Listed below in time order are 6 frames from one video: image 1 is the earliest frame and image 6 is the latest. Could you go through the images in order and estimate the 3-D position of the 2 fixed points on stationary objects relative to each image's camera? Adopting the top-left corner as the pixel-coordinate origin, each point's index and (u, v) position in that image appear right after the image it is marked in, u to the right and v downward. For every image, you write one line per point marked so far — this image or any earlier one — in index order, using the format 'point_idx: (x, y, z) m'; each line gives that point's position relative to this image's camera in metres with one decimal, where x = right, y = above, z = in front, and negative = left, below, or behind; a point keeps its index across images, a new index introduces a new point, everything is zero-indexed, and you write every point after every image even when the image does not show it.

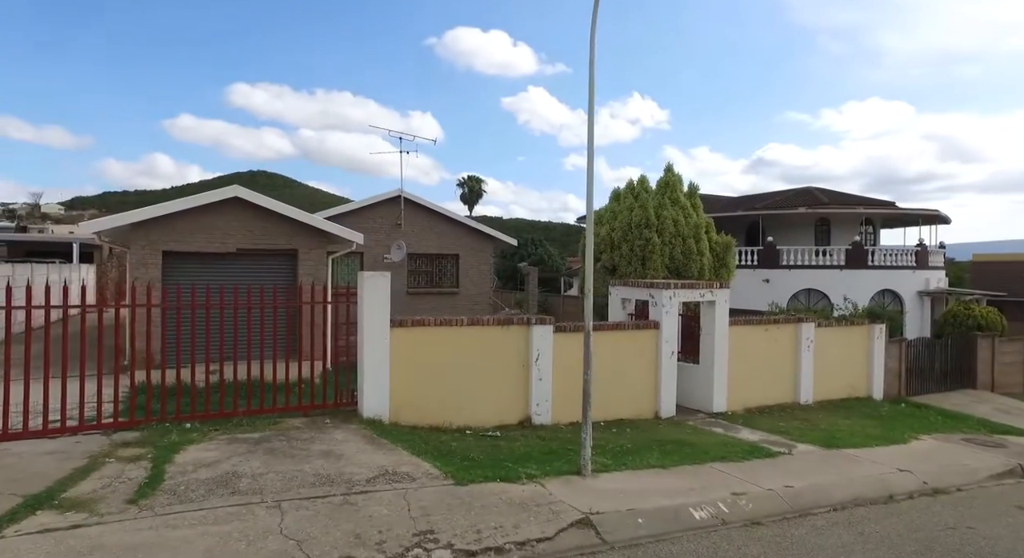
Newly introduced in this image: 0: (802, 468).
0: (+3.5, -2.3, +7.5) m
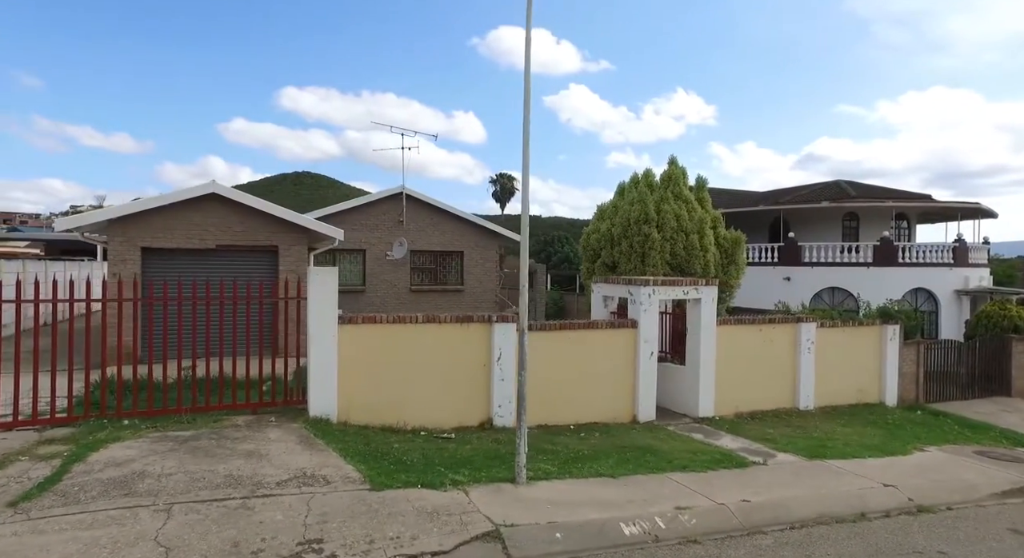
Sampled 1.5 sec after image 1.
0: (+2.9, -2.2, +6.9) m
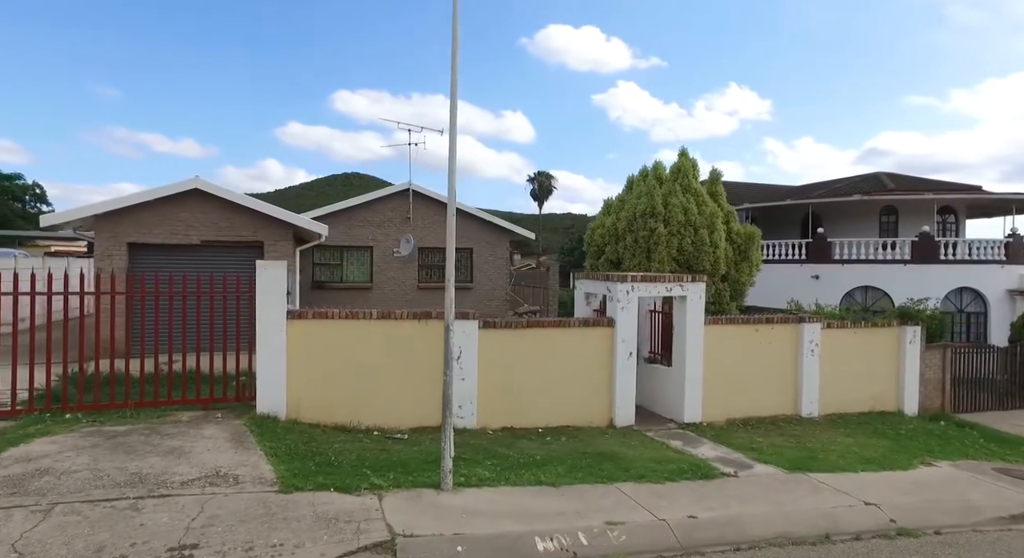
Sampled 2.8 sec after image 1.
0: (+2.2, -2.2, +6.3) m
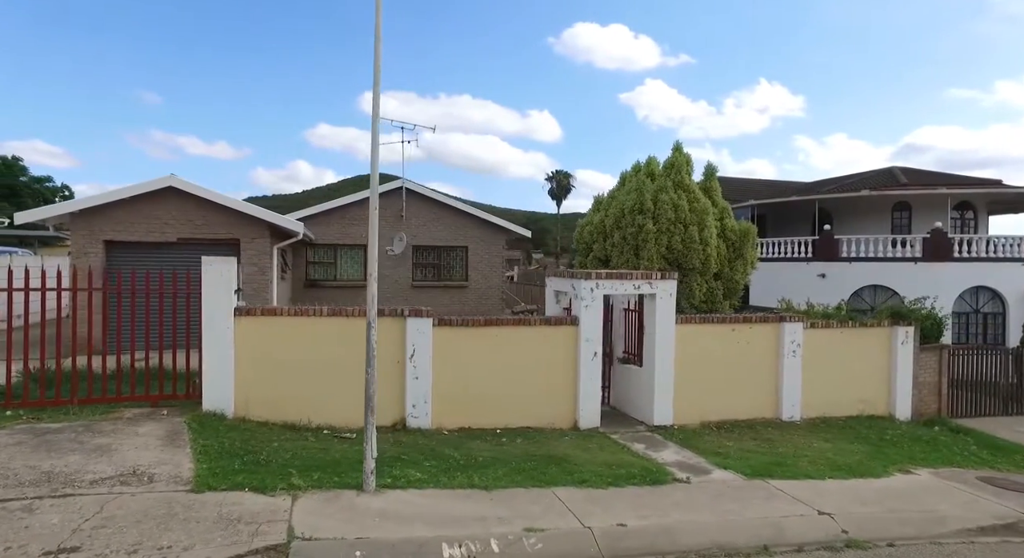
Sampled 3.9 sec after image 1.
0: (+1.6, -2.1, +6.0) m
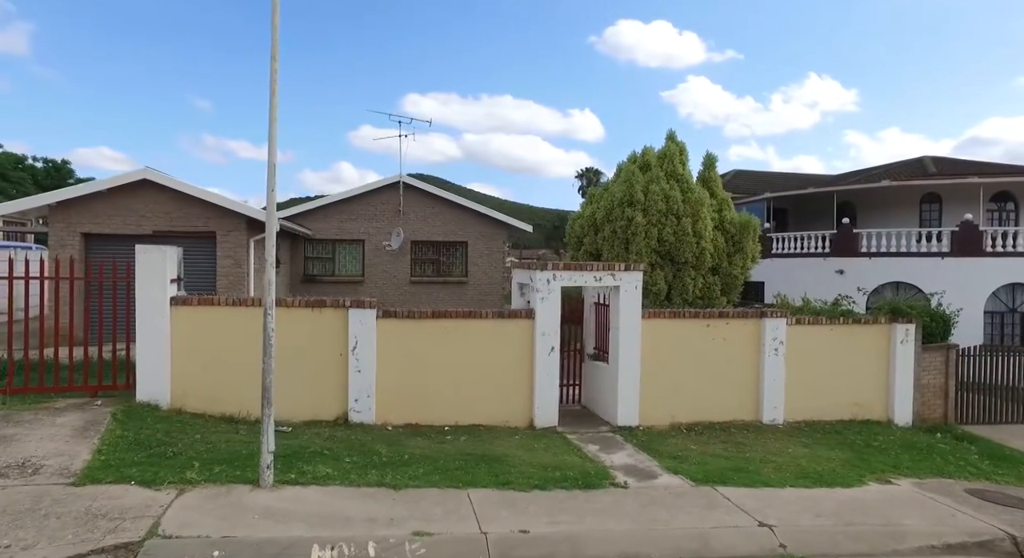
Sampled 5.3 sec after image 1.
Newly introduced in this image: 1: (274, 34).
0: (+0.8, -2.0, +5.5) m
1: (-2.0, +2.1, +5.3) m
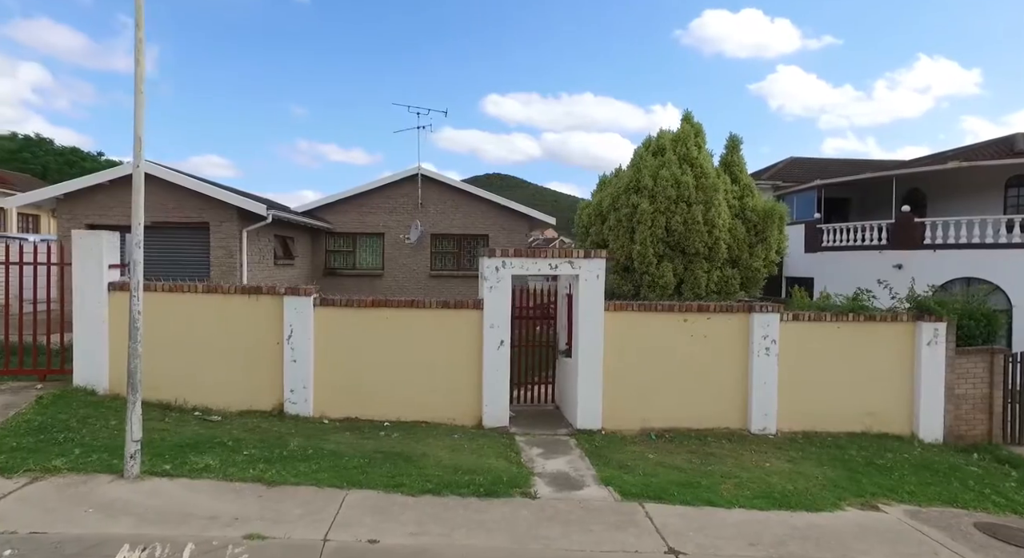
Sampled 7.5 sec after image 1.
0: (-0.2, -1.9, +4.8) m
1: (-3.0, +2.3, +5.0) m
